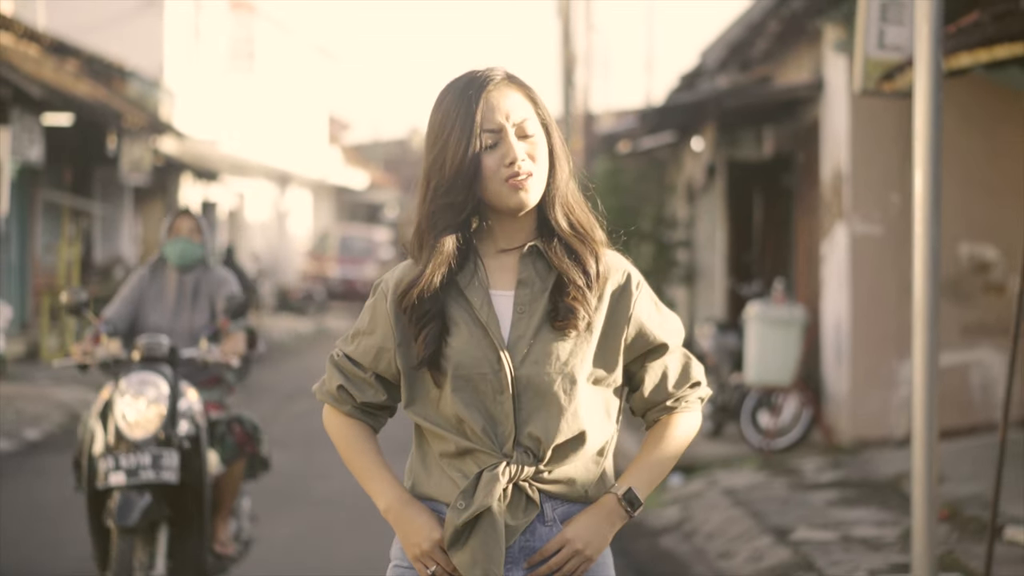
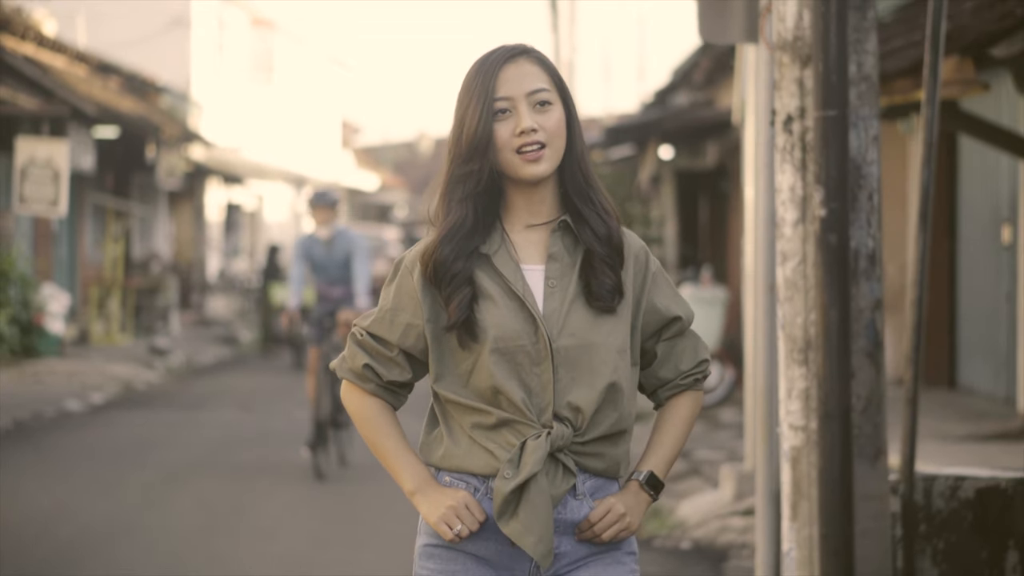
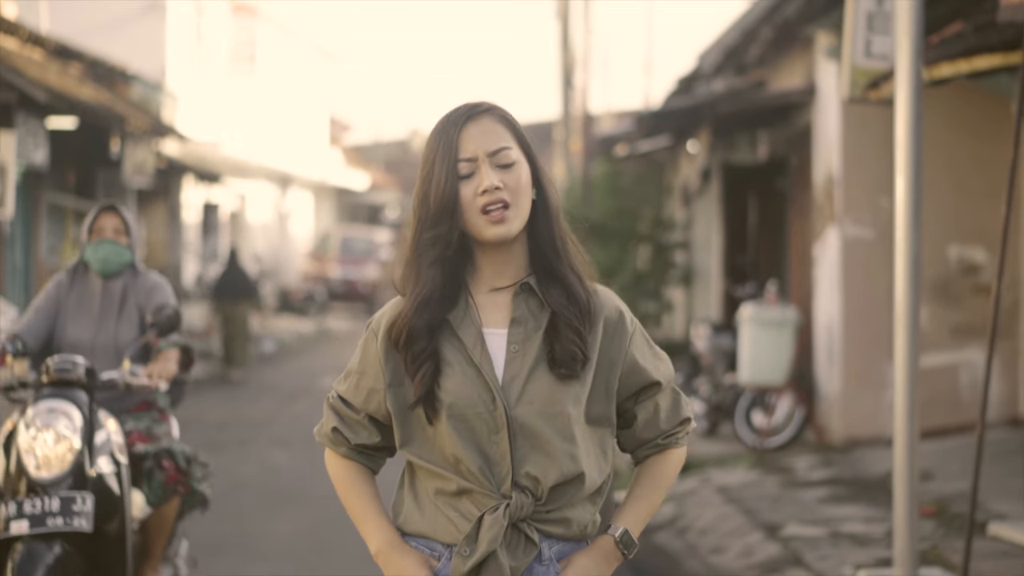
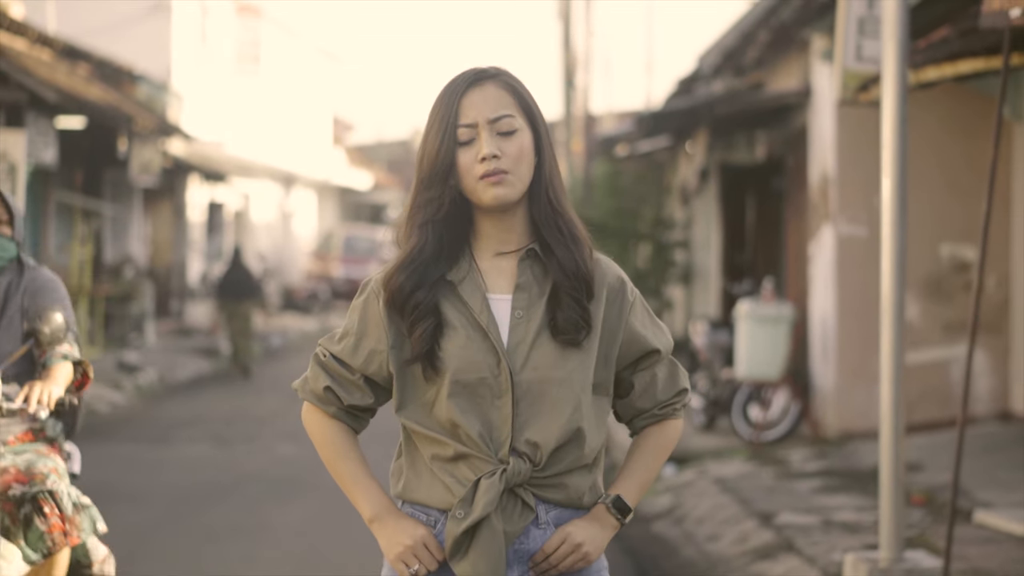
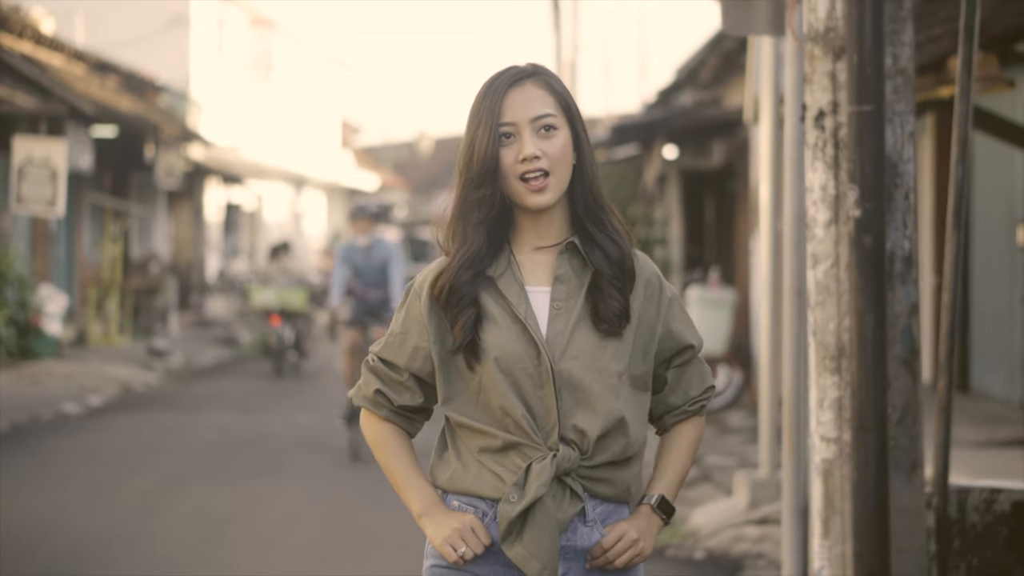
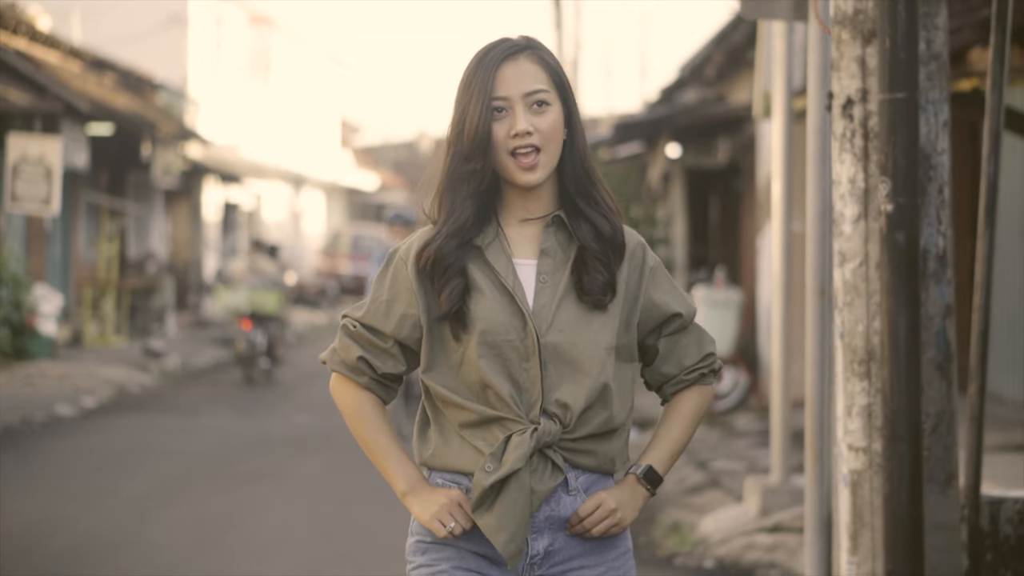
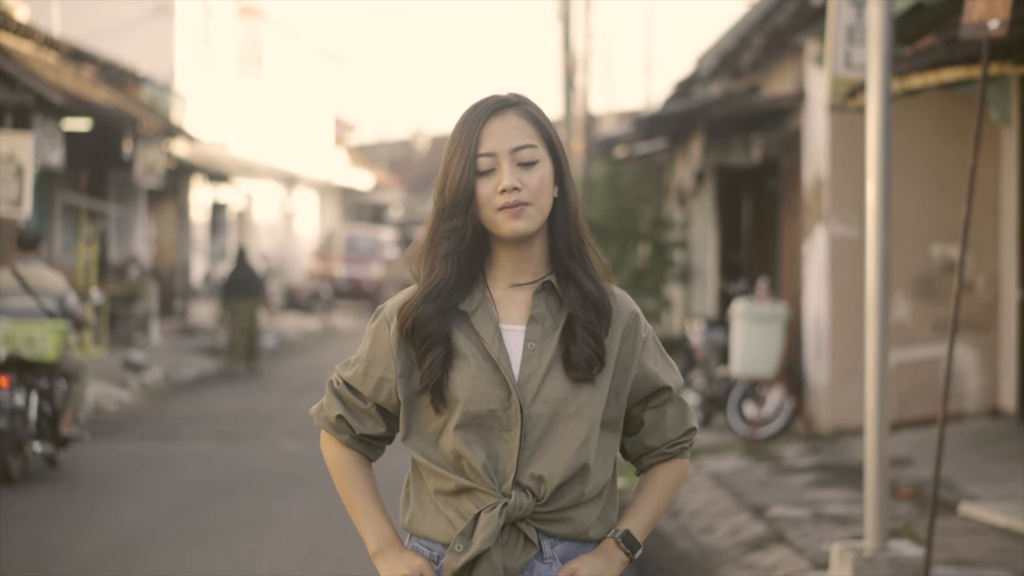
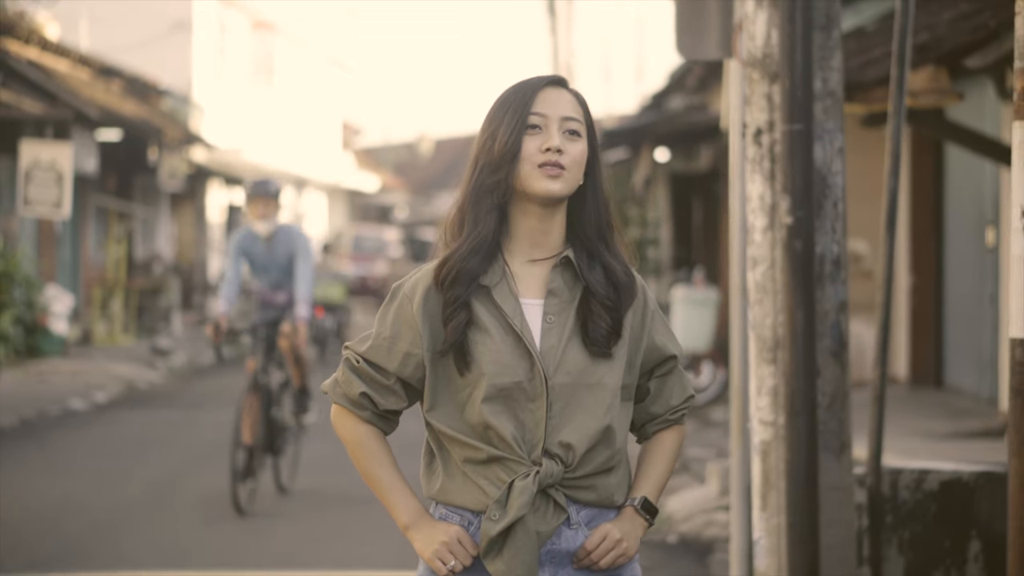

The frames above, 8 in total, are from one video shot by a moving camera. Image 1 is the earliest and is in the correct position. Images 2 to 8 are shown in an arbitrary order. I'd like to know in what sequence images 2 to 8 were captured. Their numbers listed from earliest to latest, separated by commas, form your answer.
3, 4, 7, 6, 5, 2, 8
